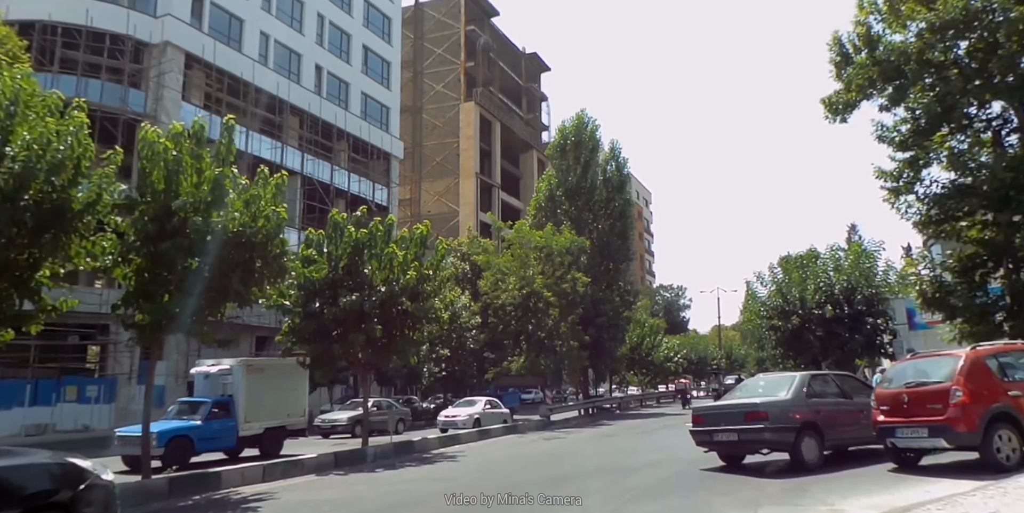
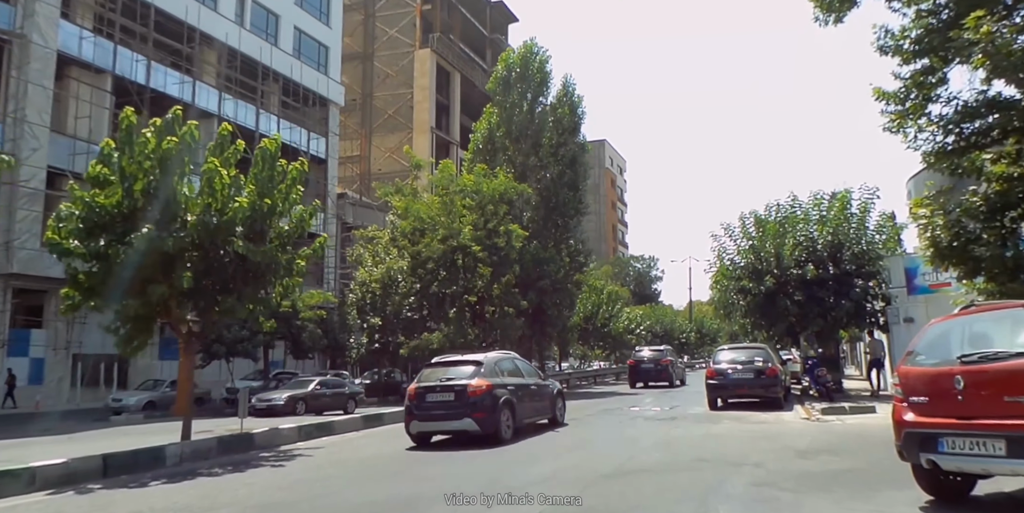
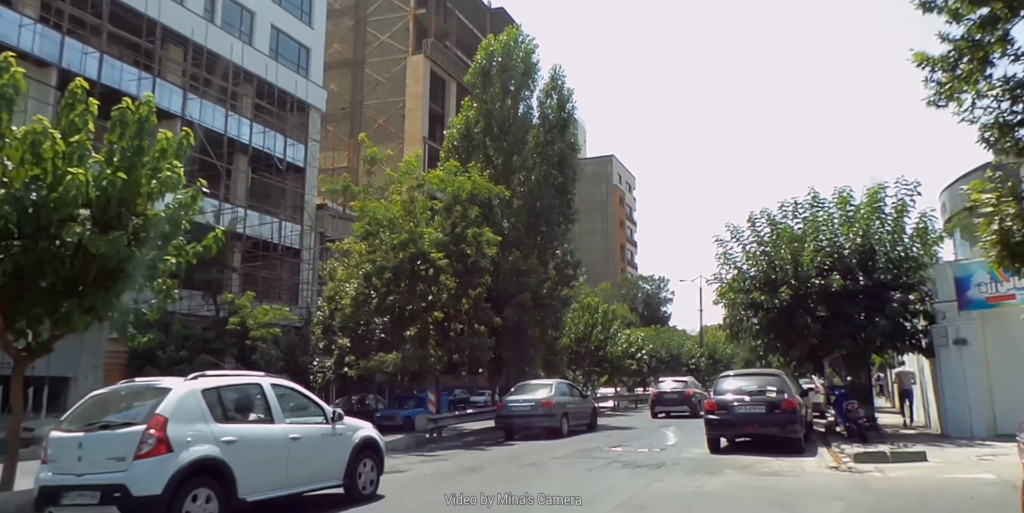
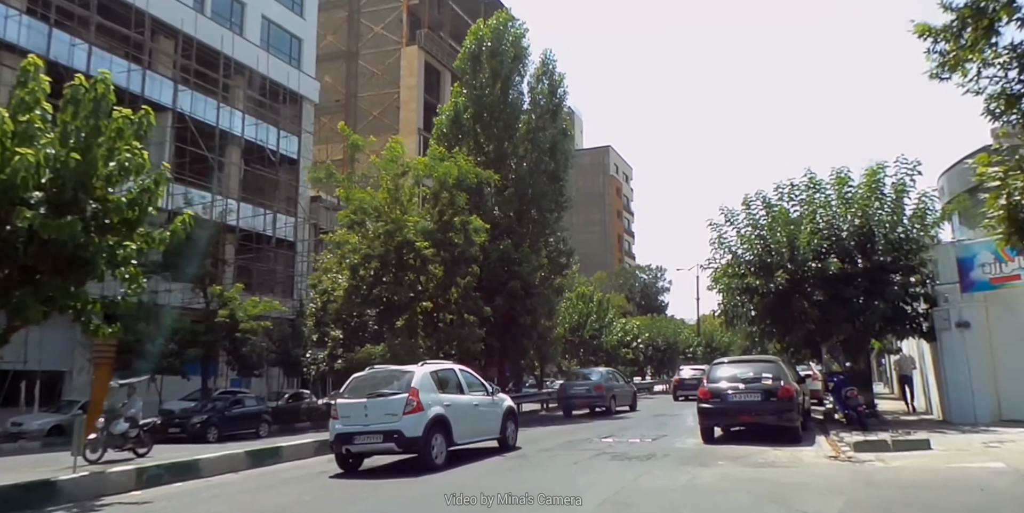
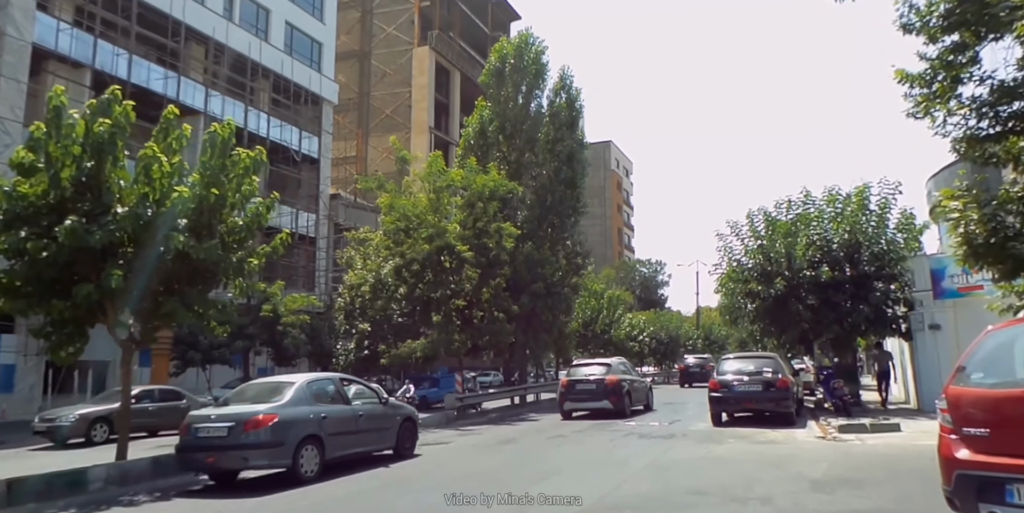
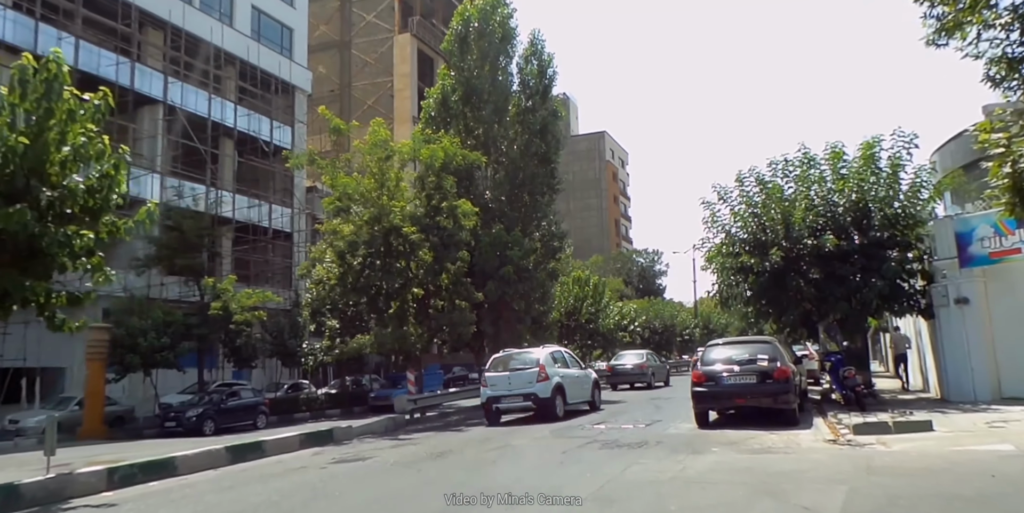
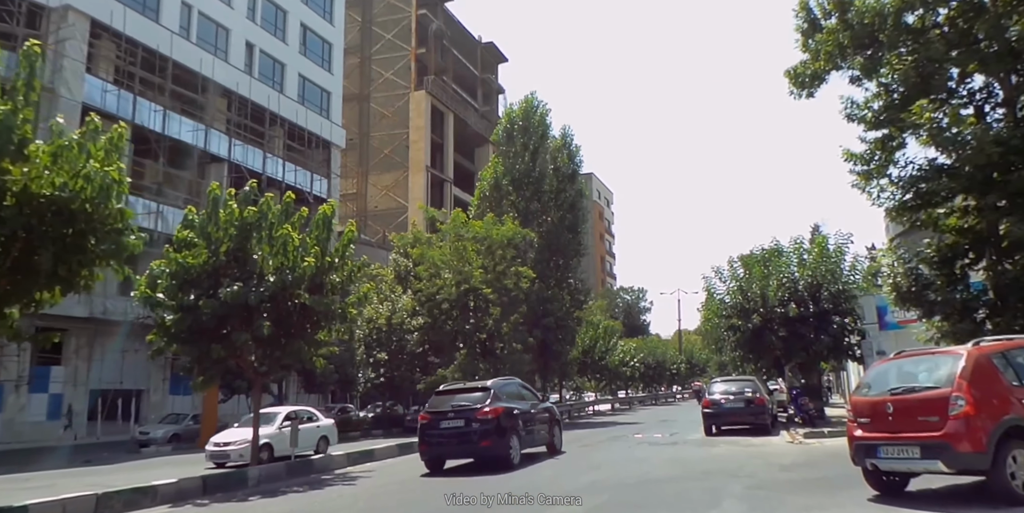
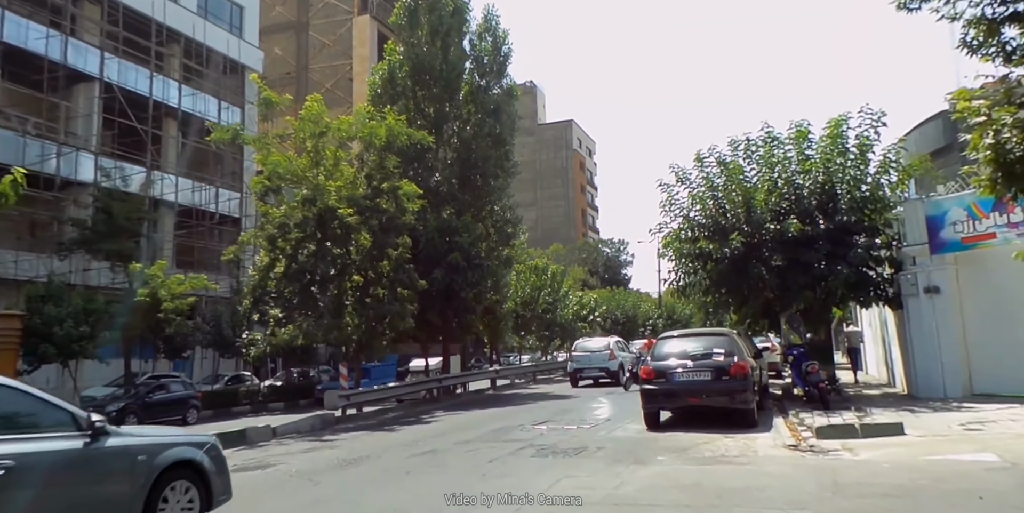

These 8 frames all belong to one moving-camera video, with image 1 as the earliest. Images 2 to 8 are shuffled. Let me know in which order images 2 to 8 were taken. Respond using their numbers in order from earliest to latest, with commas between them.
7, 2, 5, 3, 4, 6, 8
